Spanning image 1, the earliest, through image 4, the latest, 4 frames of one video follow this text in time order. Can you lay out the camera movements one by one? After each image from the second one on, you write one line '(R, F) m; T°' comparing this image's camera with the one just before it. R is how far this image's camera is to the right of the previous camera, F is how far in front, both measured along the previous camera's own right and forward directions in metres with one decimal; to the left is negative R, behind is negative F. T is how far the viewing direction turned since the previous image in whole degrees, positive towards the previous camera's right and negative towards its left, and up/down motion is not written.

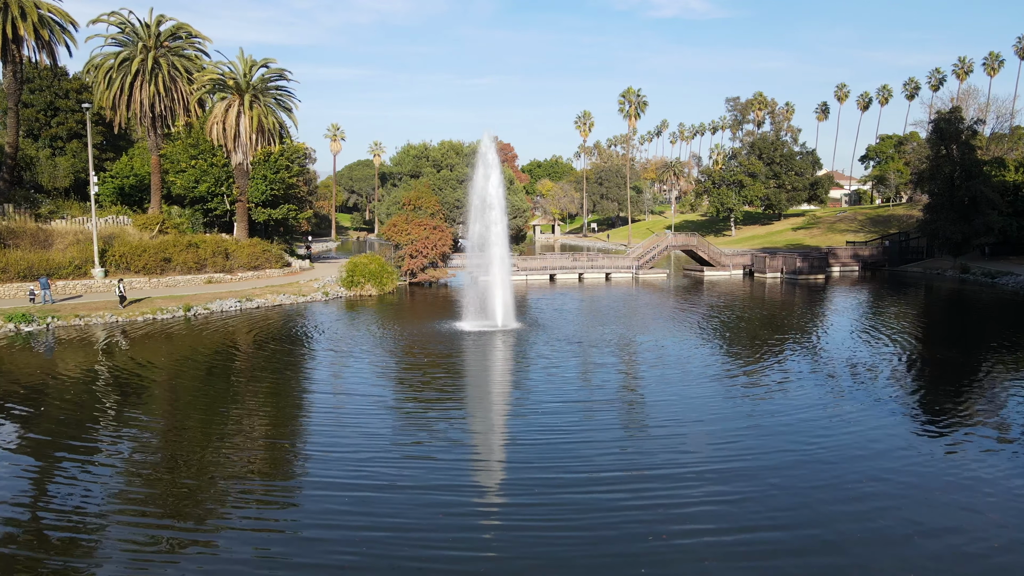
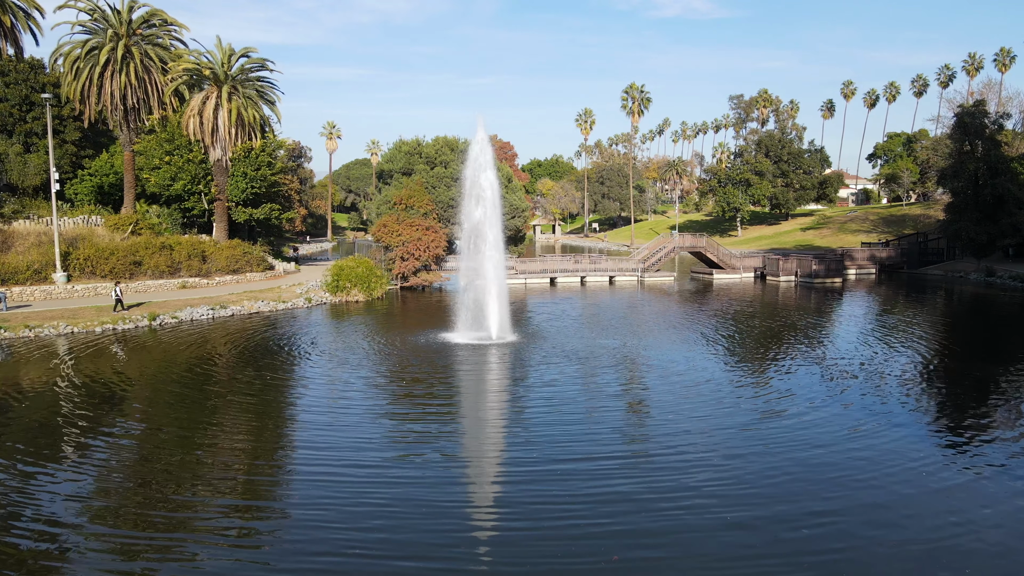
(+0.1, +1.9) m; 0°
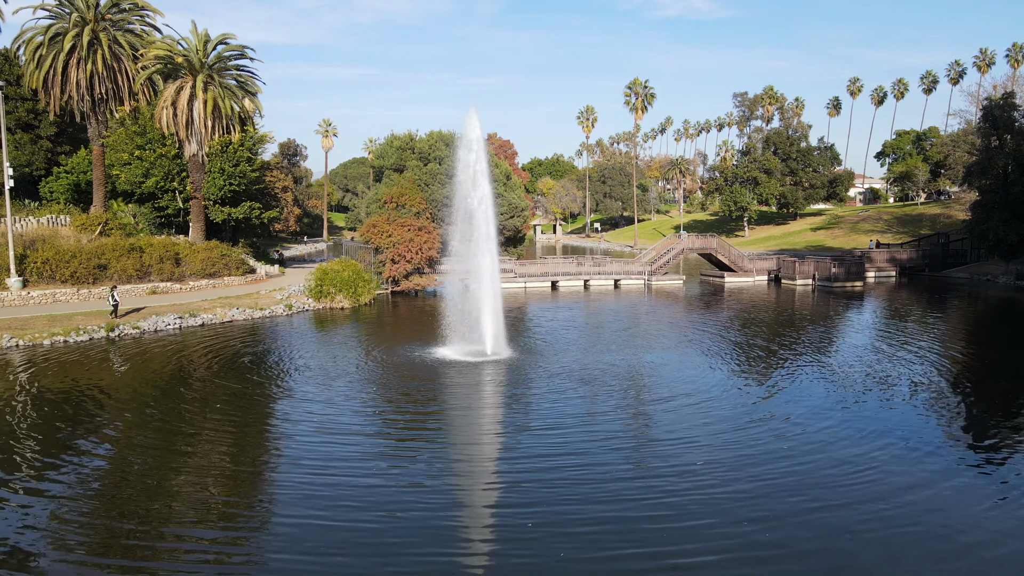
(+0.1, +2.0) m; 0°
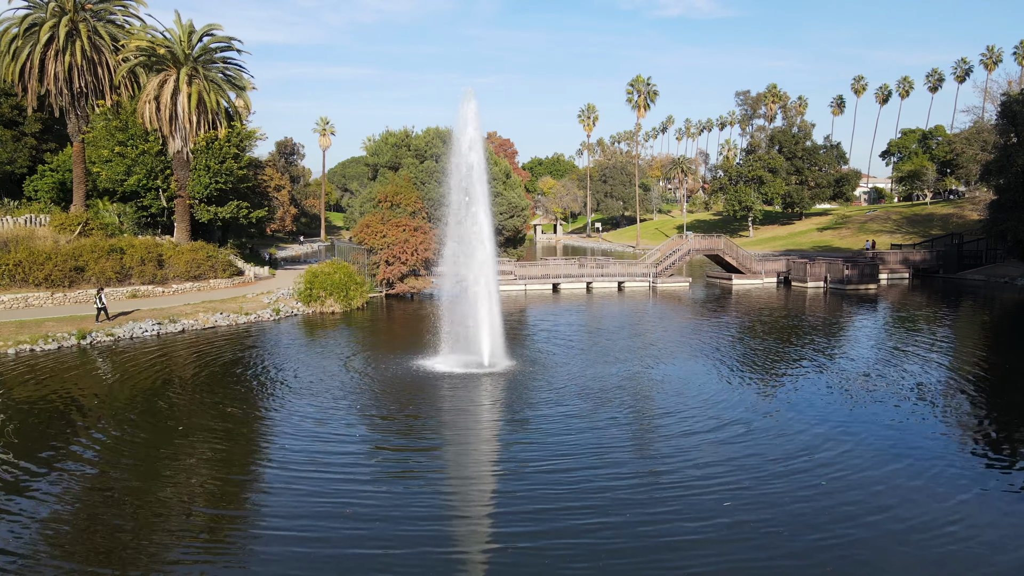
(0.0, +1.1) m; 0°
